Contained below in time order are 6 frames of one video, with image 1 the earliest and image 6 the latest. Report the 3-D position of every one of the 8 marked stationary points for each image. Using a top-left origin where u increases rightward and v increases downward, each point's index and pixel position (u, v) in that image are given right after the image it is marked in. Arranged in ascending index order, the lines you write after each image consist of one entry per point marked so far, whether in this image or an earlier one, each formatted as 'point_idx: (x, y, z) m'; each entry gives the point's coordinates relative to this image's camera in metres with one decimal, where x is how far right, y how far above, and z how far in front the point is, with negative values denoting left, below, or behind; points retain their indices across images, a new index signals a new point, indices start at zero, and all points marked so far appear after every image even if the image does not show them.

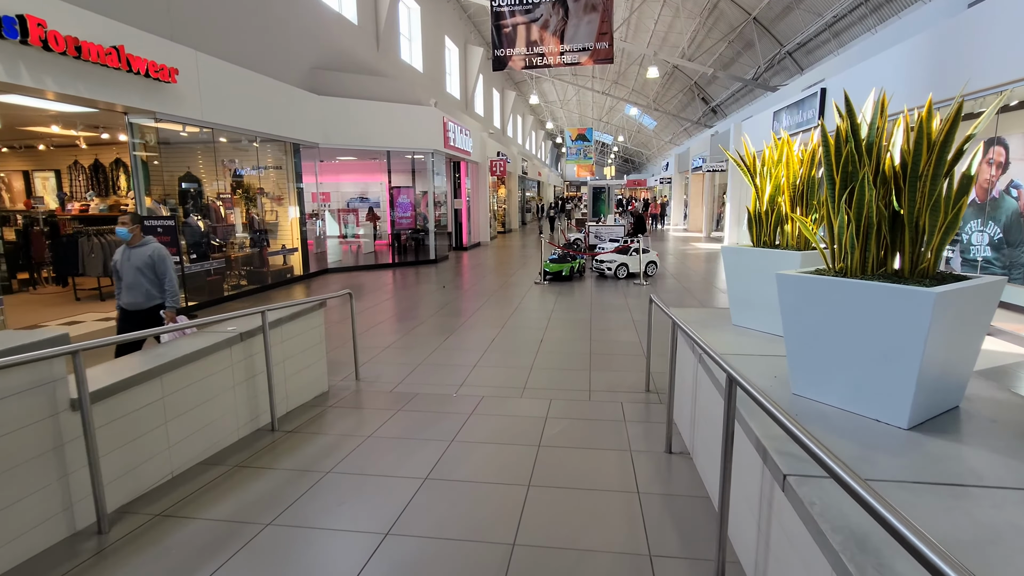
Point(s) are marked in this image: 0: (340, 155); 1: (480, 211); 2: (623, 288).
0: (-4.9, +3.9, +15.4) m
1: (-1.1, +2.7, +19.0) m
2: (+2.0, 0.0, +10.1) m
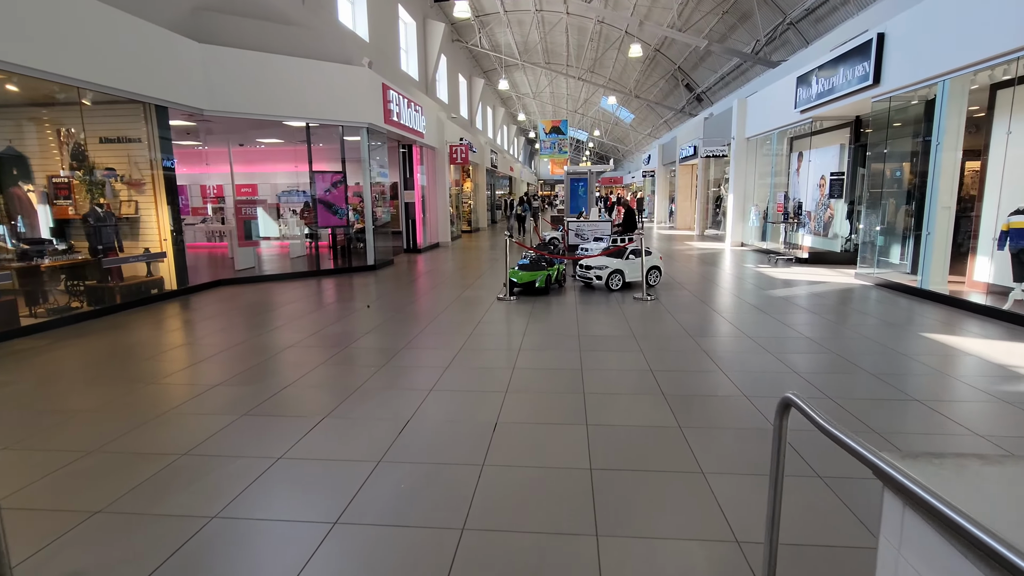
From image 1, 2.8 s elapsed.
0: (-5.8, +3.6, +12.4) m
1: (-2.2, +2.4, +16.1) m
2: (+1.4, -0.2, +7.4) m
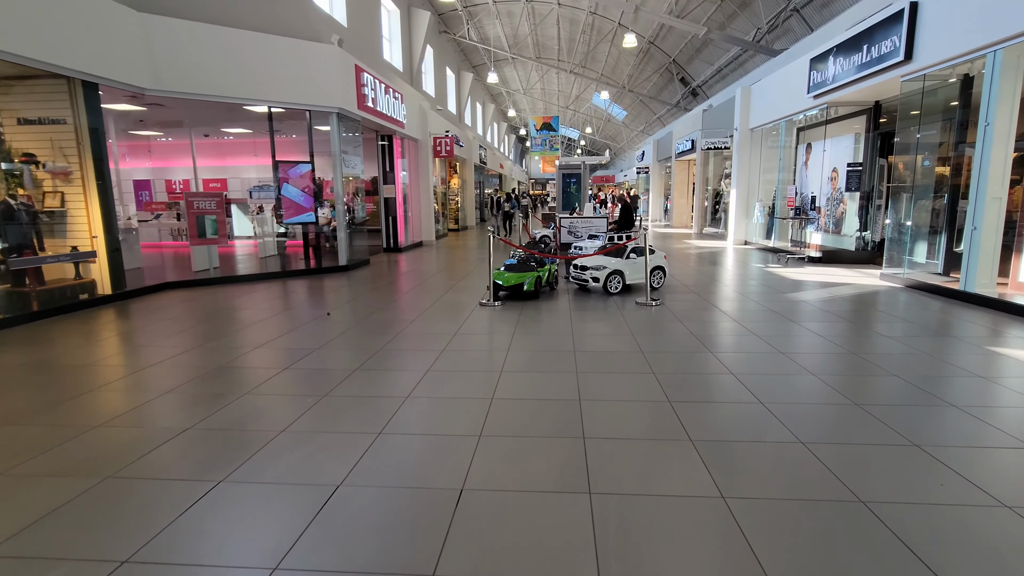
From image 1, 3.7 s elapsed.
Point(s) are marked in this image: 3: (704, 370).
0: (-6.0, +3.5, +11.3) m
1: (-2.5, +2.4, +15.1) m
2: (+1.2, -0.3, +6.4) m
3: (+1.5, -0.6, +4.2) m
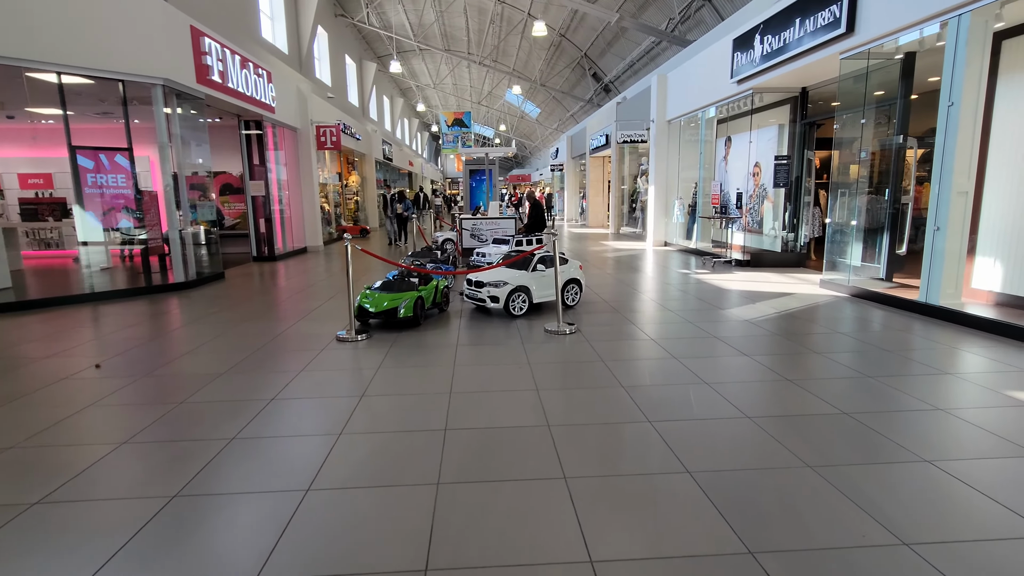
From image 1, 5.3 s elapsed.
0: (-7.9, +3.1, +8.7) m
1: (-4.9, +2.0, +13.0) m
2: (+0.1, -0.5, +5.0) m
3: (+0.7, -0.8, +2.8) m
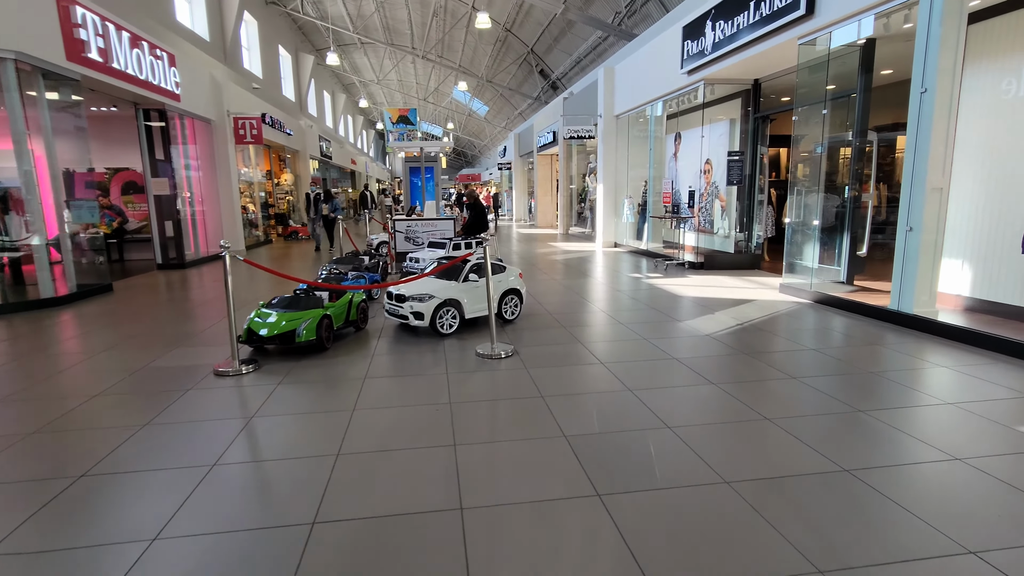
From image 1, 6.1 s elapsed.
0: (-8.8, +2.8, +7.2) m
1: (-6.2, +1.8, +11.8) m
2: (-0.5, -0.6, +4.1) m
3: (+0.3, -0.9, +2.0) m
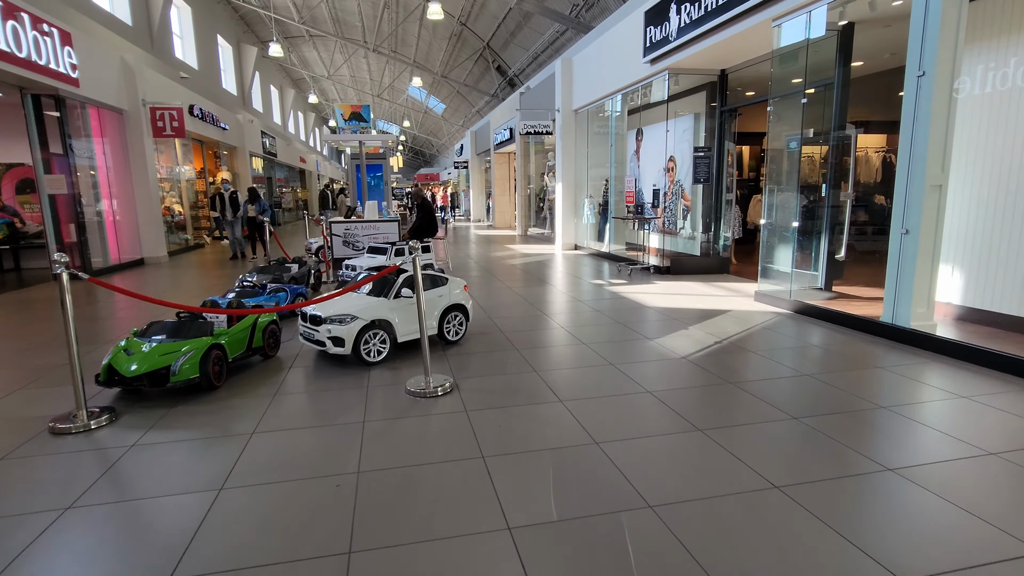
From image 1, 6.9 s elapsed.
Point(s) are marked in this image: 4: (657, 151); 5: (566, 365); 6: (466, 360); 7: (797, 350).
0: (-9.4, +2.6, +5.8) m
1: (-7.1, +1.6, +10.5) m
2: (-0.9, -0.7, +3.3) m
3: (0.0, -1.1, +1.3) m
4: (+2.4, +2.2, +8.9) m
5: (+0.4, -0.6, +4.0) m
6: (-0.3, -0.6, +4.1) m
7: (+2.5, -0.5, +4.6) m
